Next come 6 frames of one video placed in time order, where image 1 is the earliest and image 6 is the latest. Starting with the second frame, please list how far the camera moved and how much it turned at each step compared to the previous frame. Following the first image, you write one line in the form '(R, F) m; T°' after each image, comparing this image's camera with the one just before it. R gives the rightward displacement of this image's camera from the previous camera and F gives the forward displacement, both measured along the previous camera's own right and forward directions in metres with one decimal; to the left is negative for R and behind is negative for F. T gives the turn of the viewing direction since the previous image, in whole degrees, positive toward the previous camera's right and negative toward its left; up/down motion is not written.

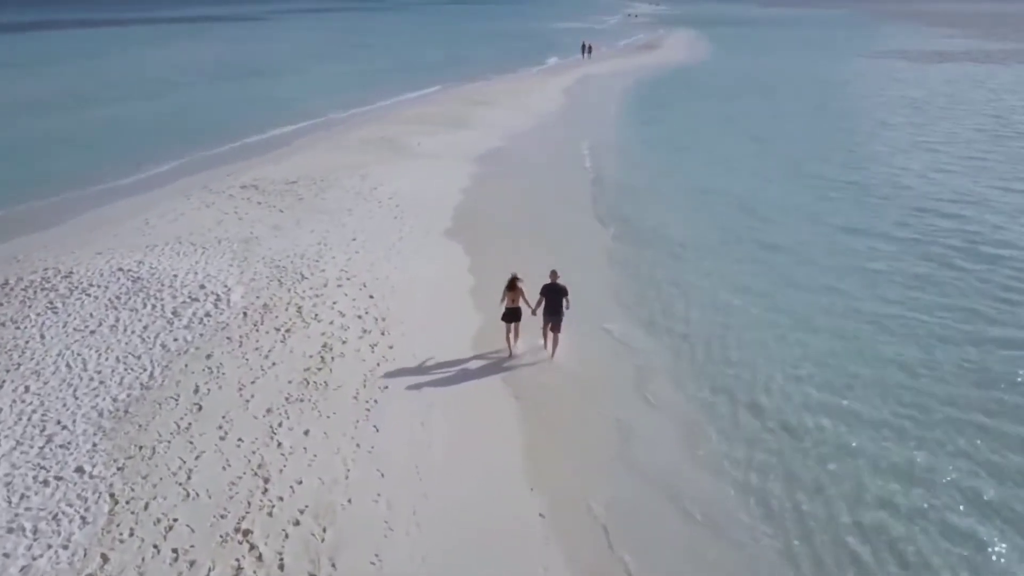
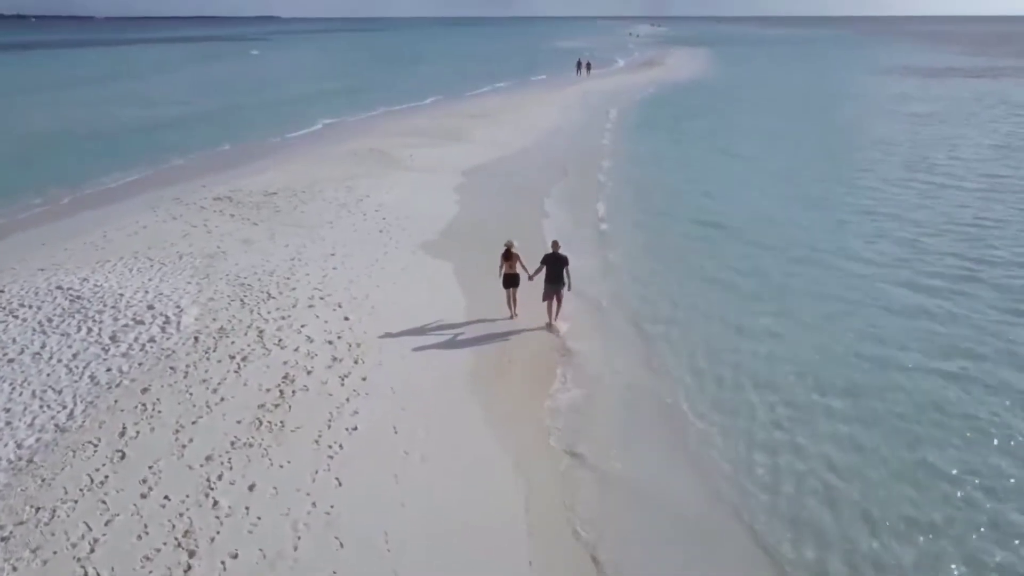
(+0.1, +1.7) m; 0°
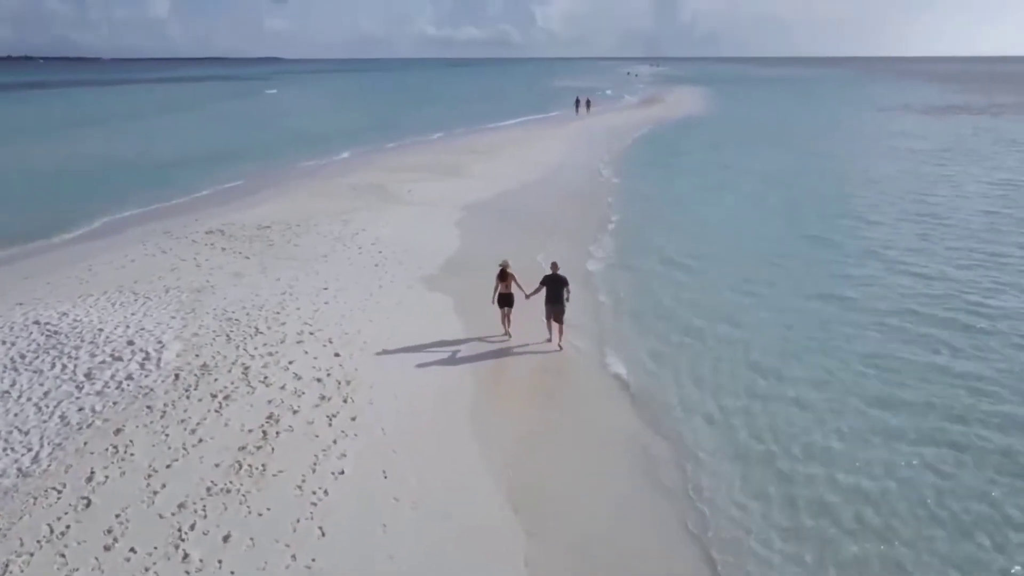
(0.0, +0.5) m; 0°
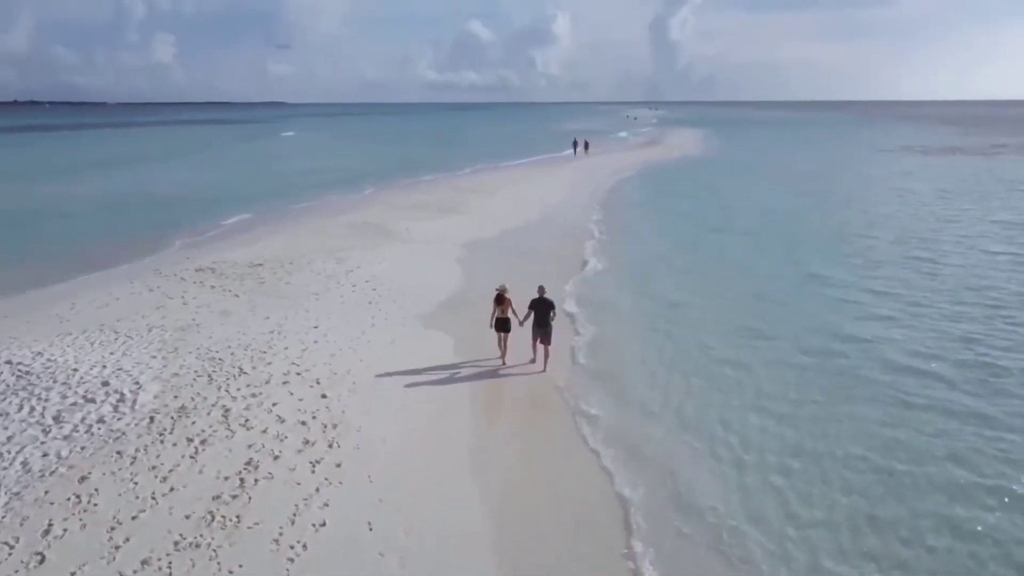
(0.0, +0.5) m; 0°
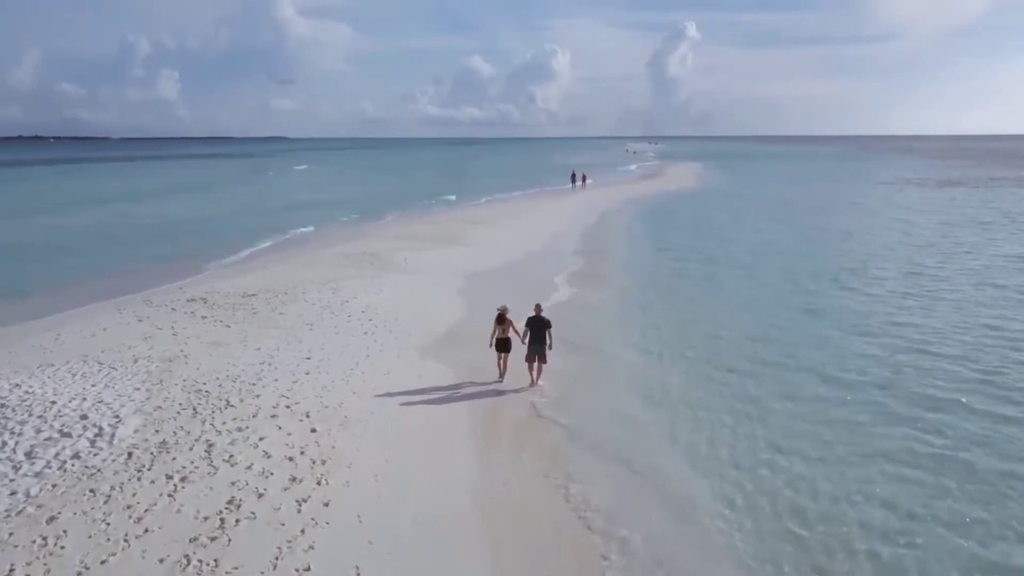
(0.0, +0.4) m; 0°
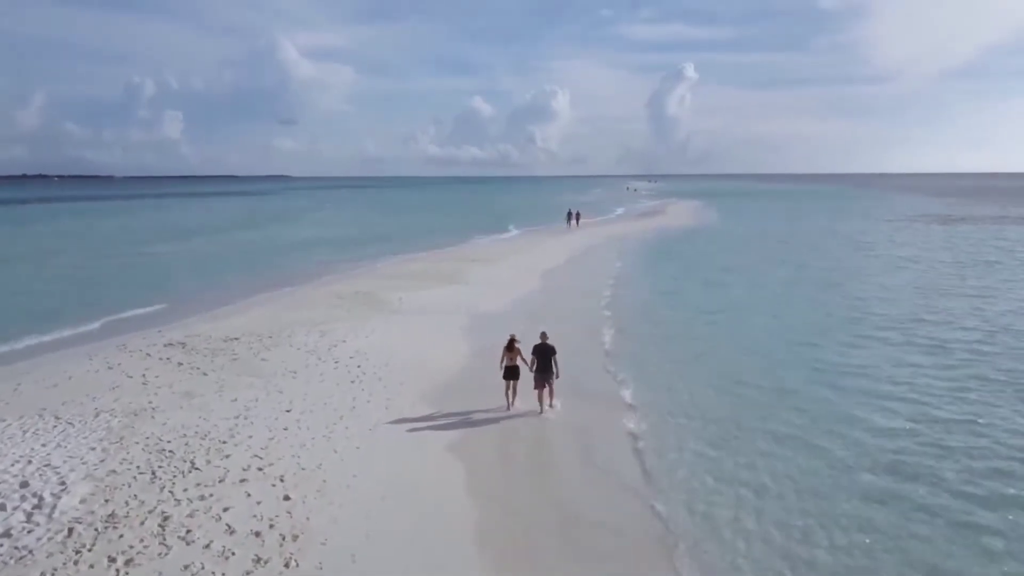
(0.0, +1.1) m; 0°
